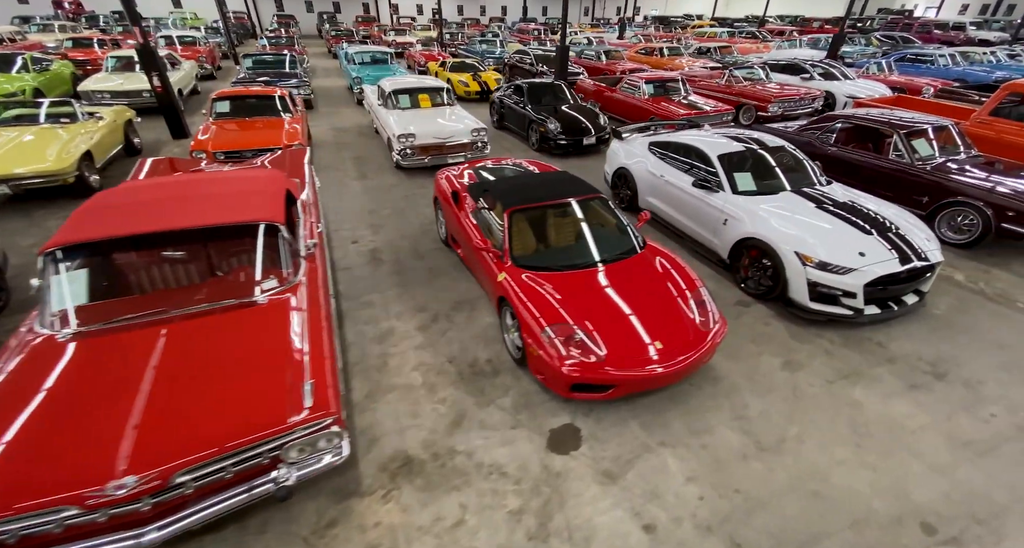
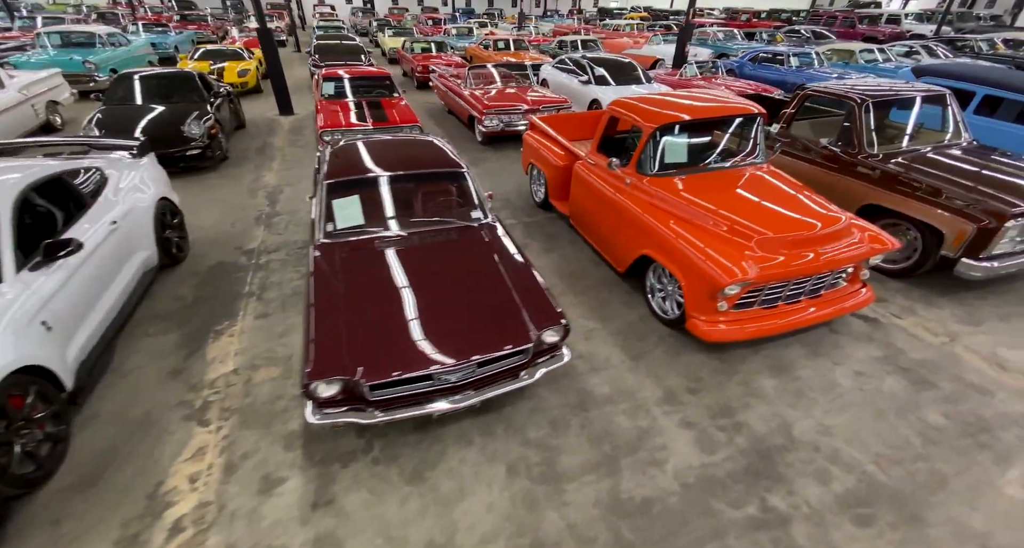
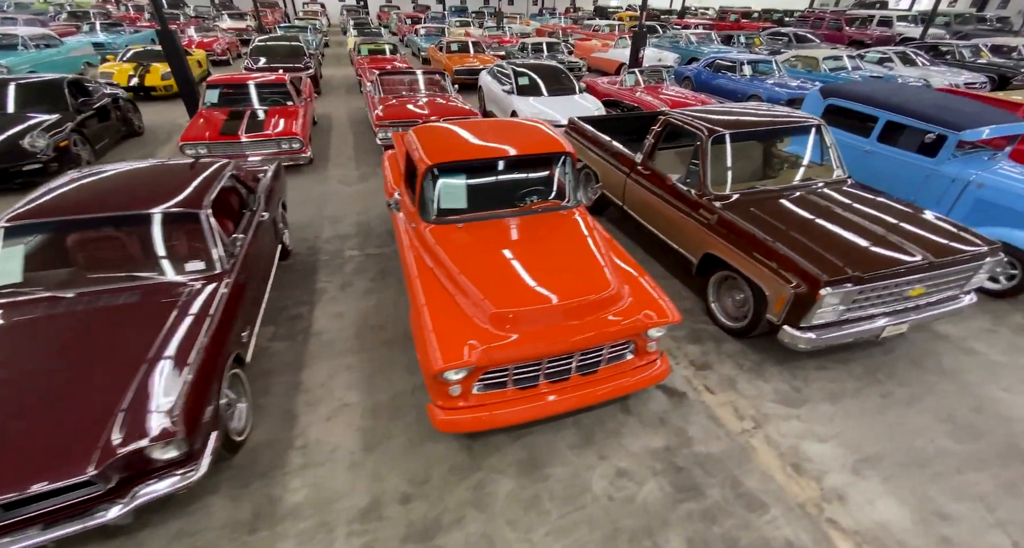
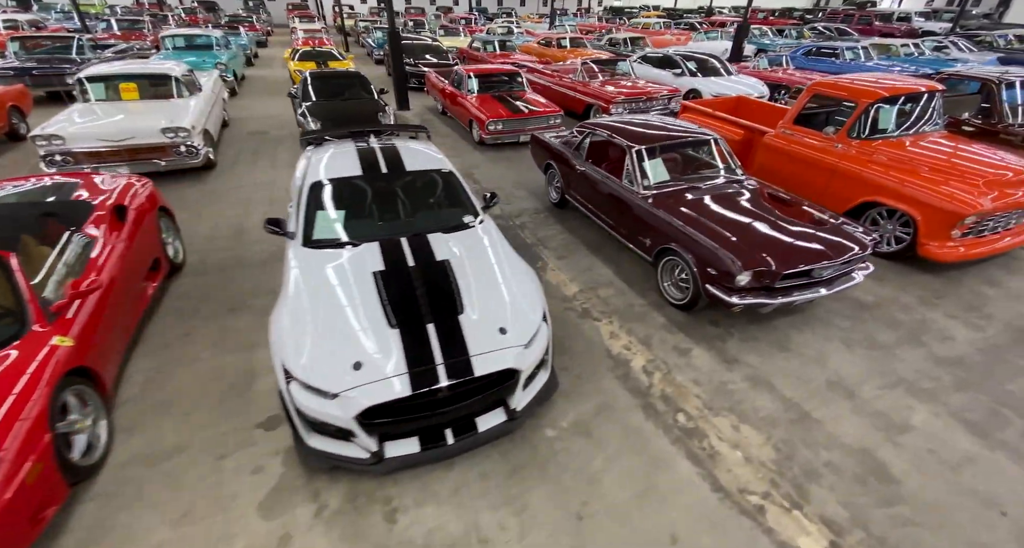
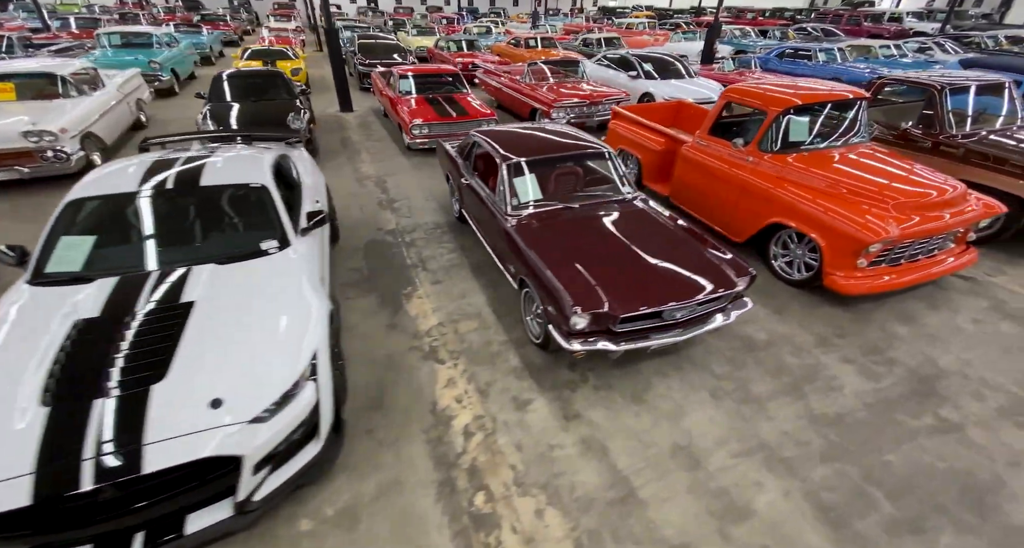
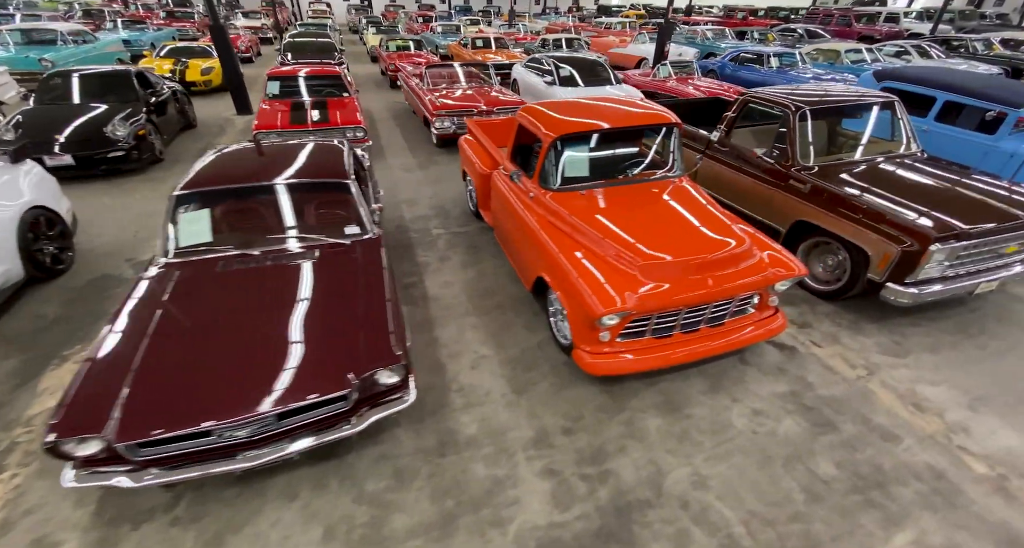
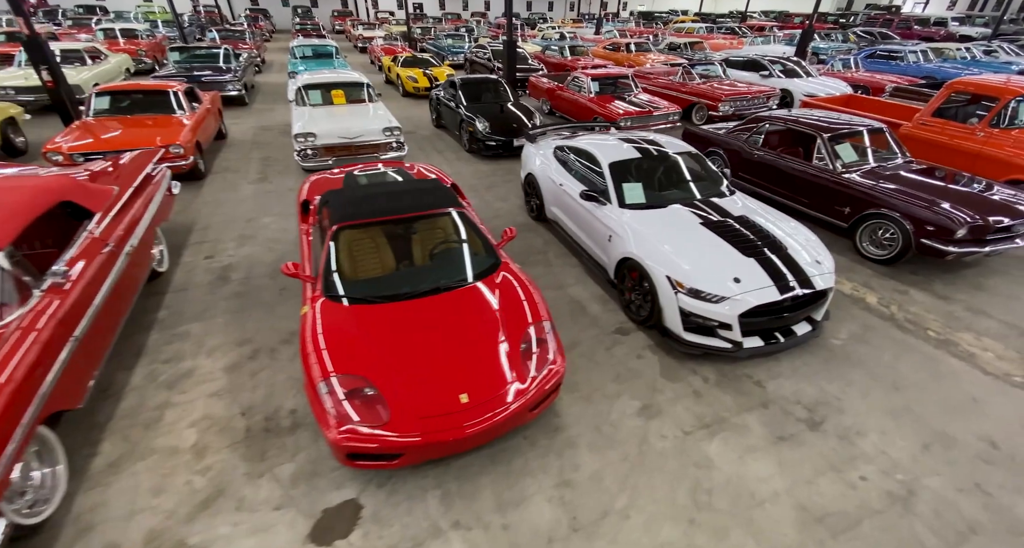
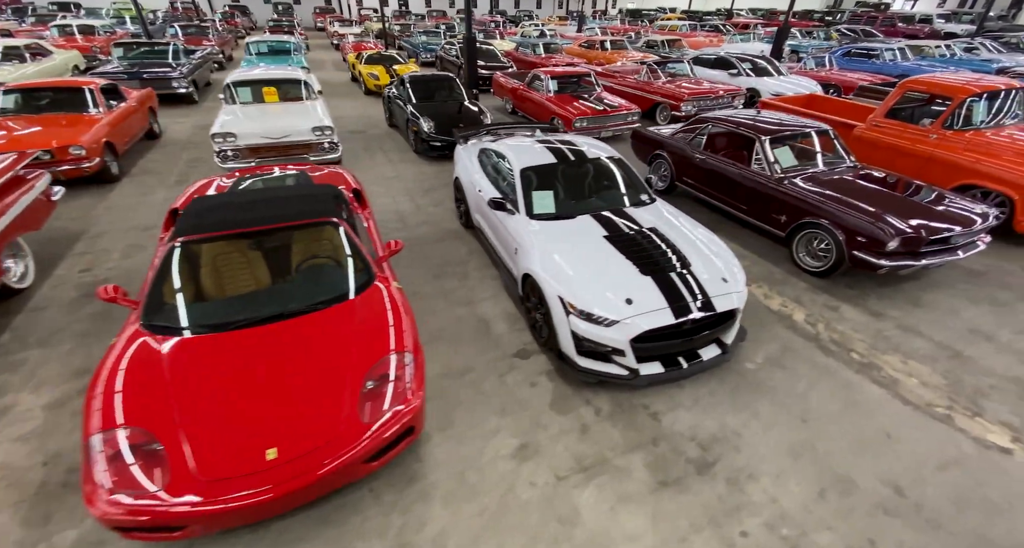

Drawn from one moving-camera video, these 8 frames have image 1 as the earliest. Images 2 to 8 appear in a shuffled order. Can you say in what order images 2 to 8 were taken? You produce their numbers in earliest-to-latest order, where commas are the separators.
7, 8, 4, 5, 2, 6, 3
